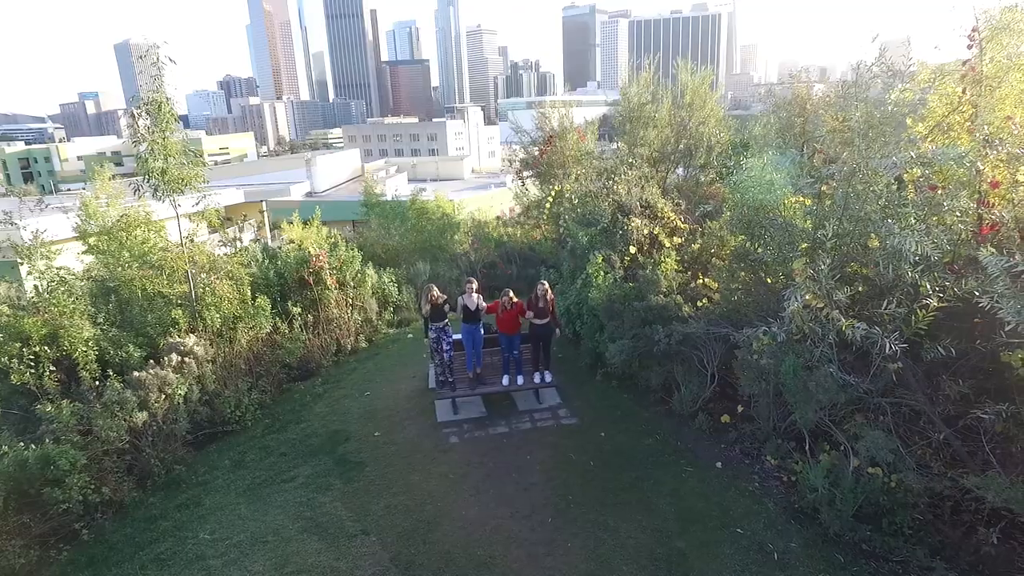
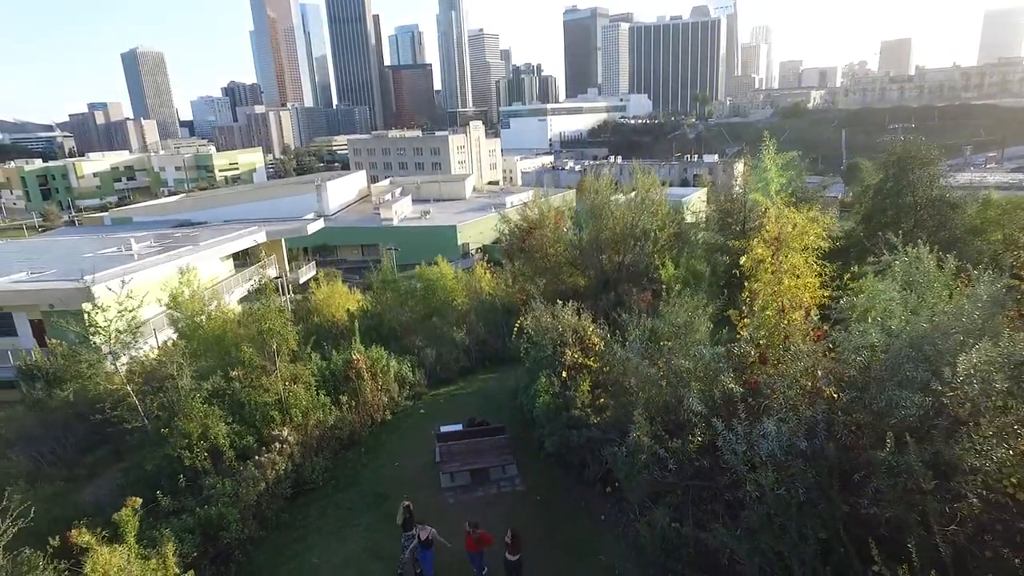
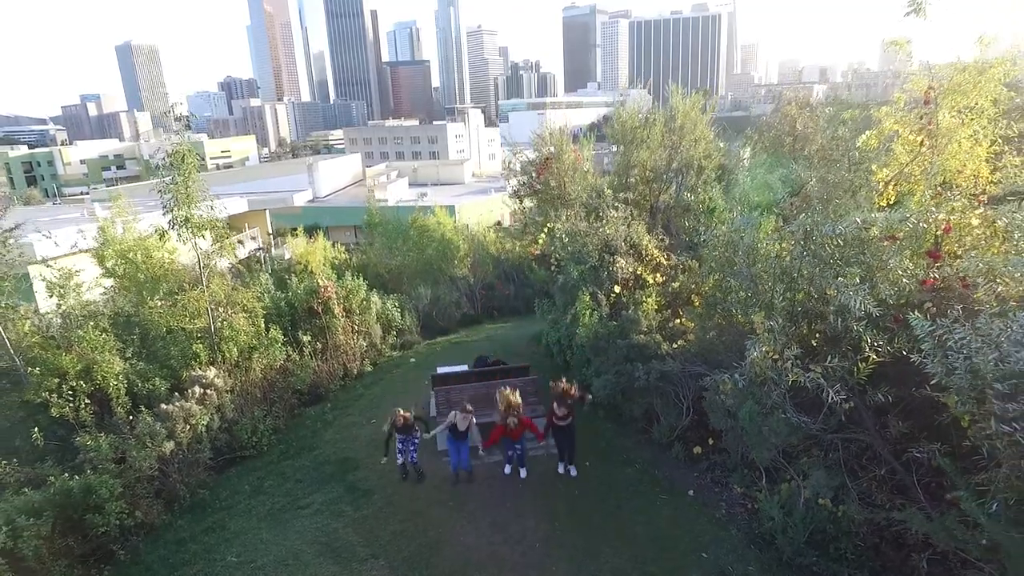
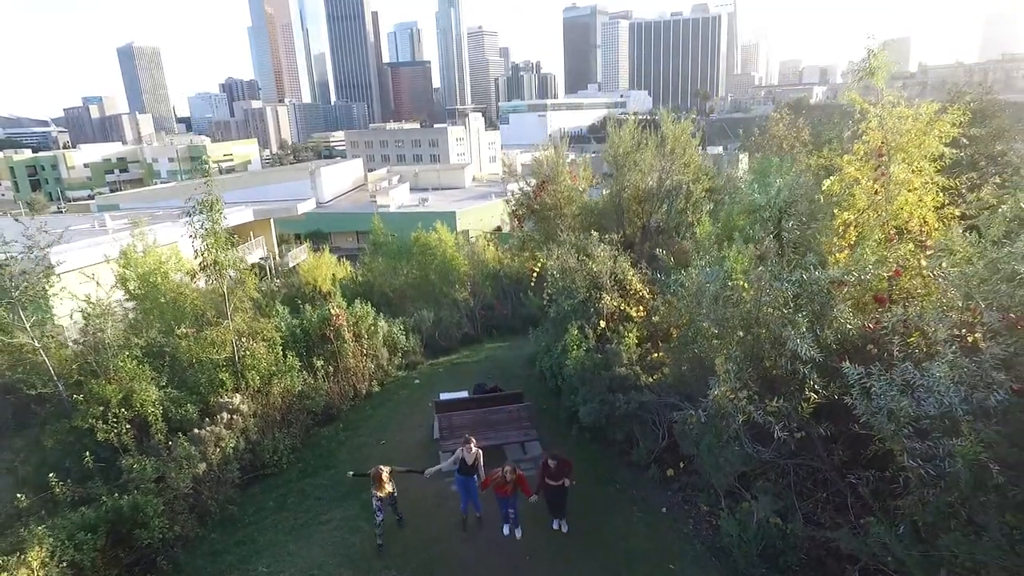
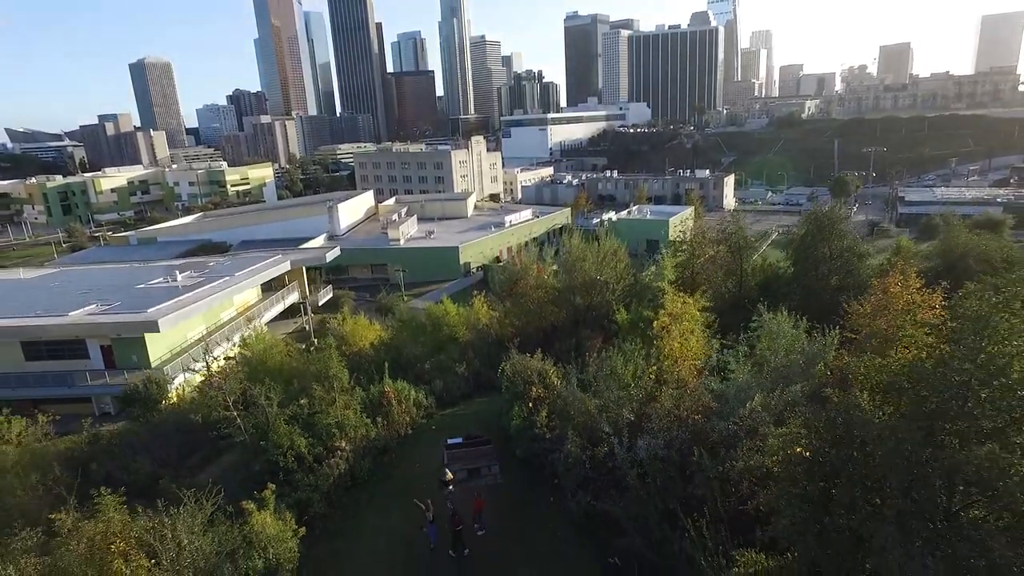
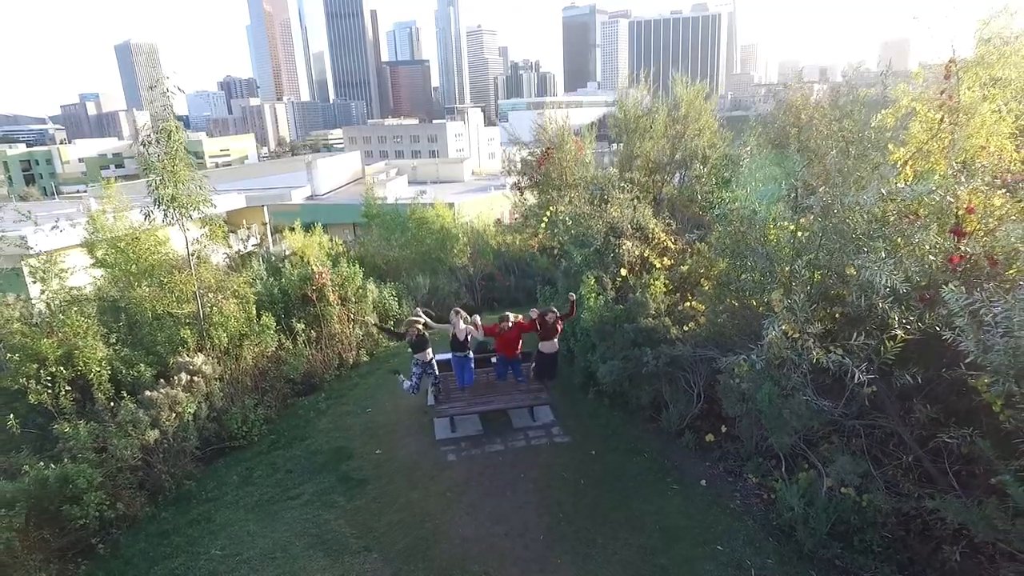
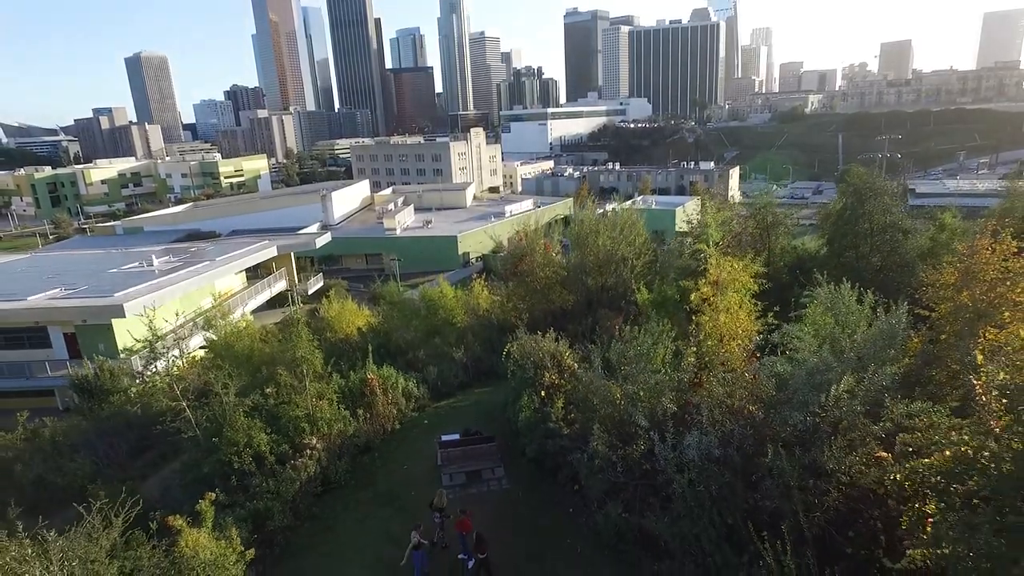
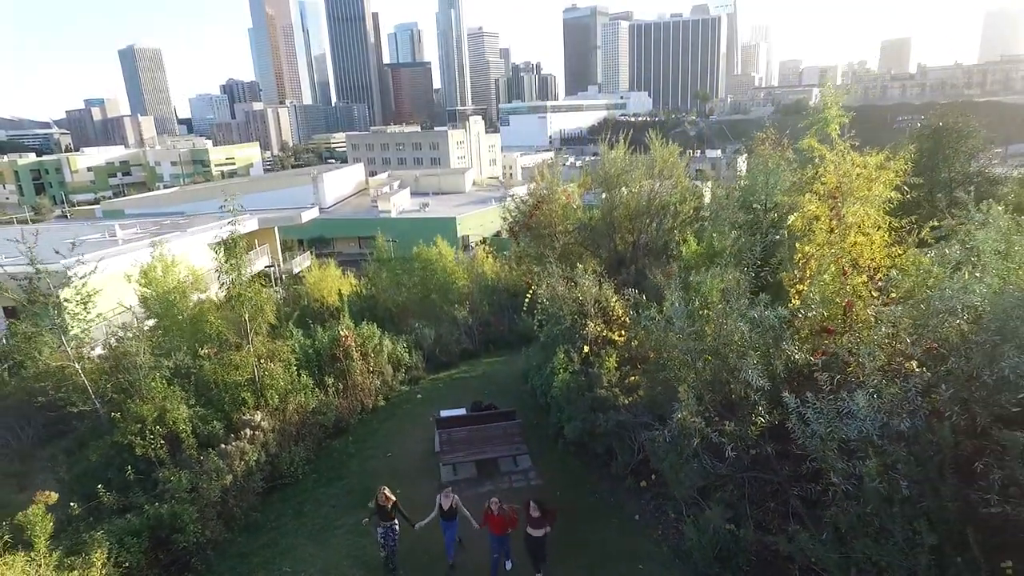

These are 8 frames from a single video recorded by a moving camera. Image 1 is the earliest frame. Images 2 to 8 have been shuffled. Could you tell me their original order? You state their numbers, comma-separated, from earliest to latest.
6, 3, 4, 8, 2, 7, 5
